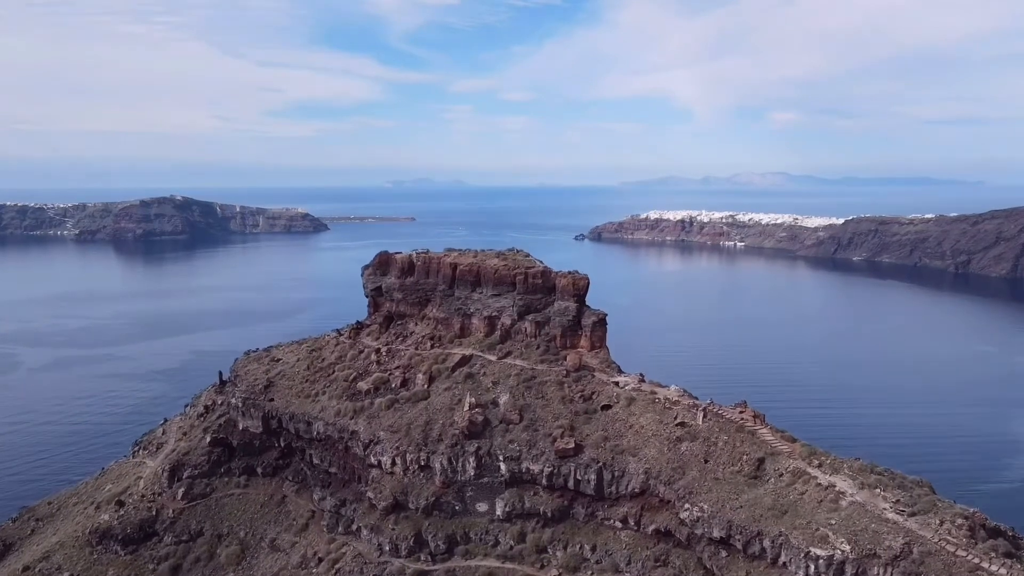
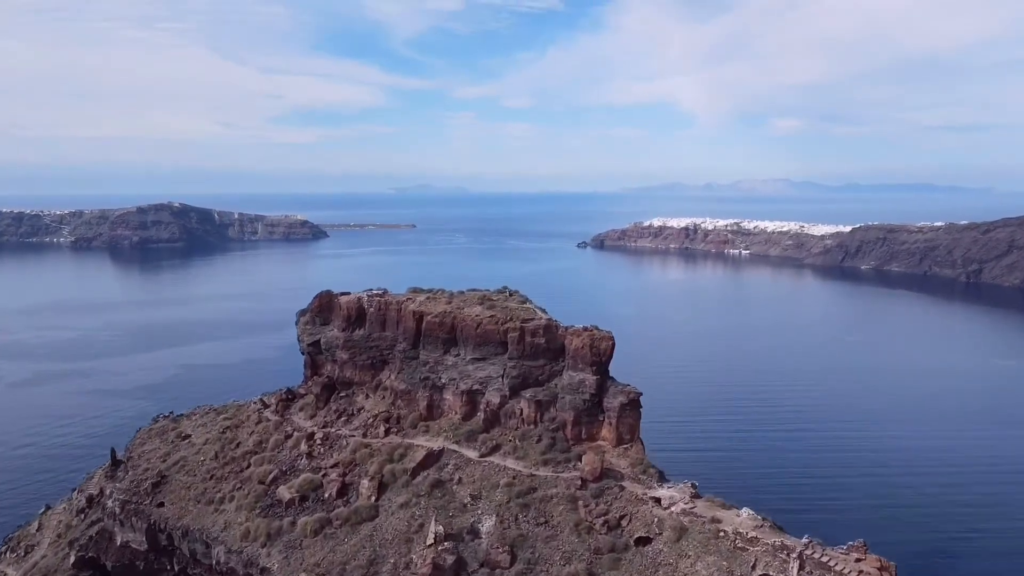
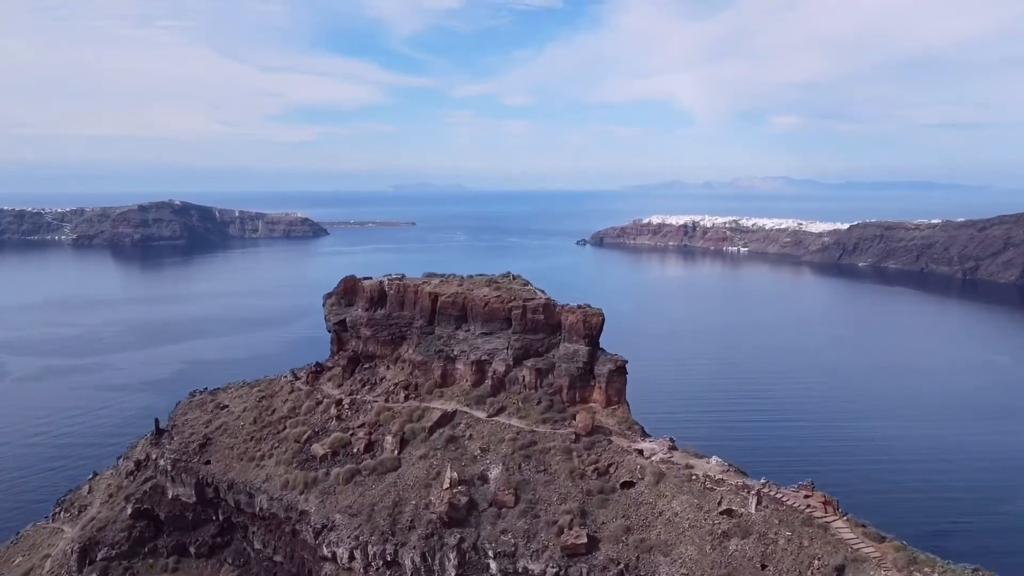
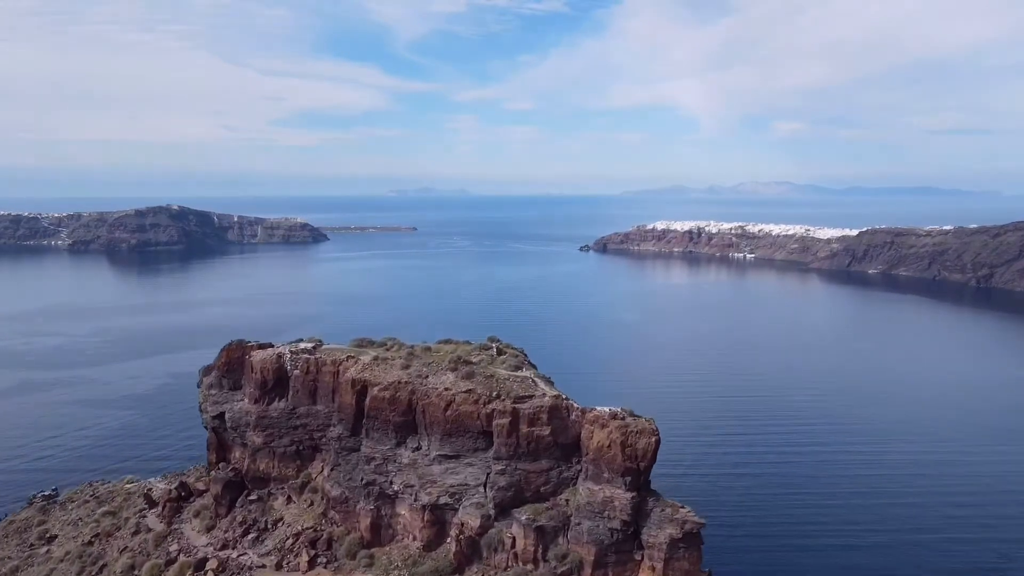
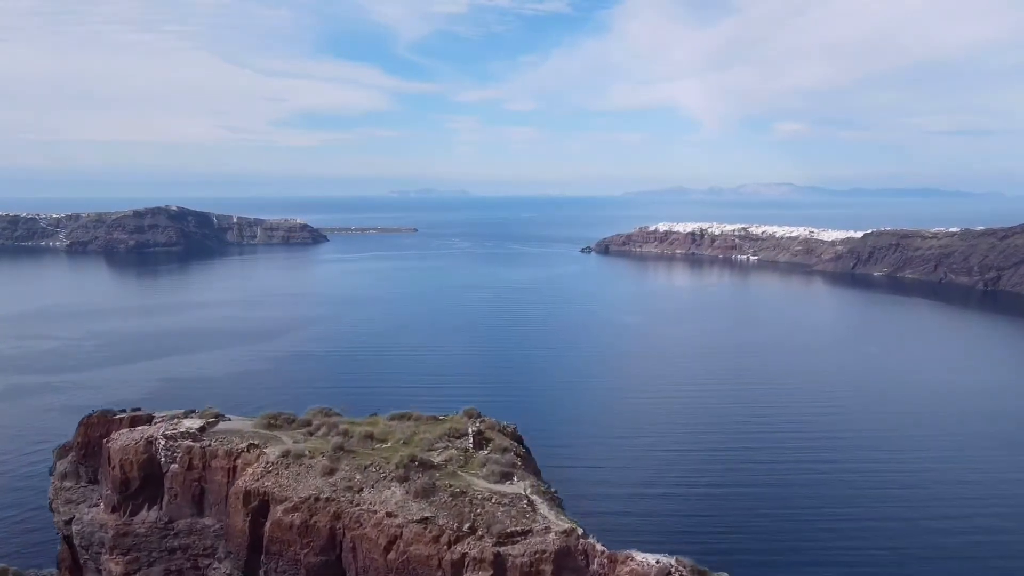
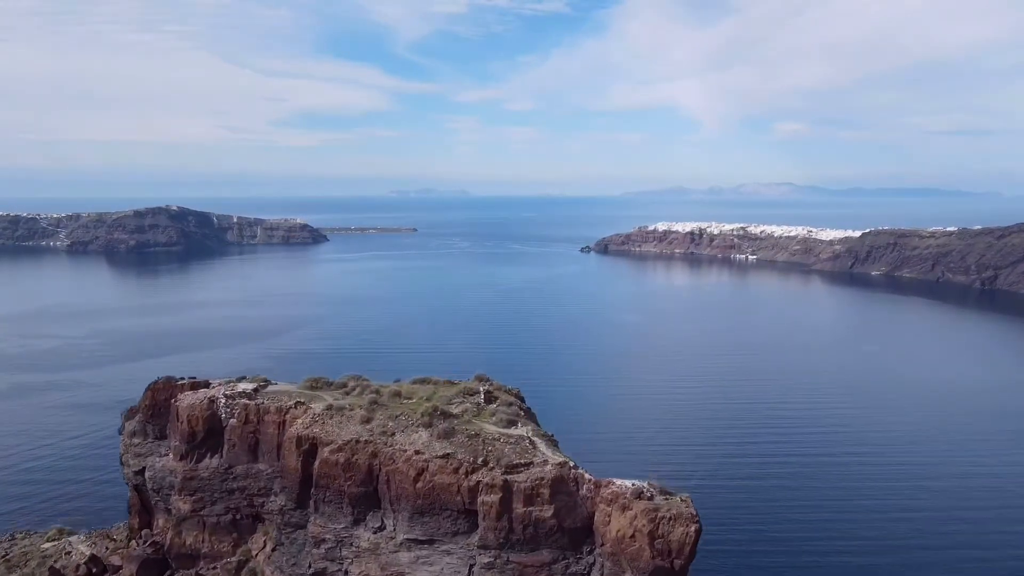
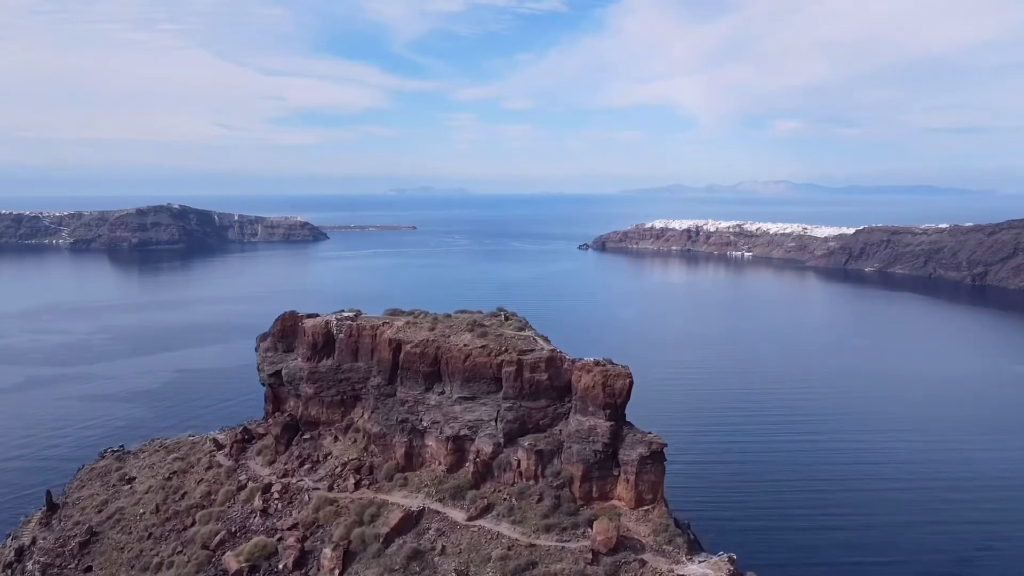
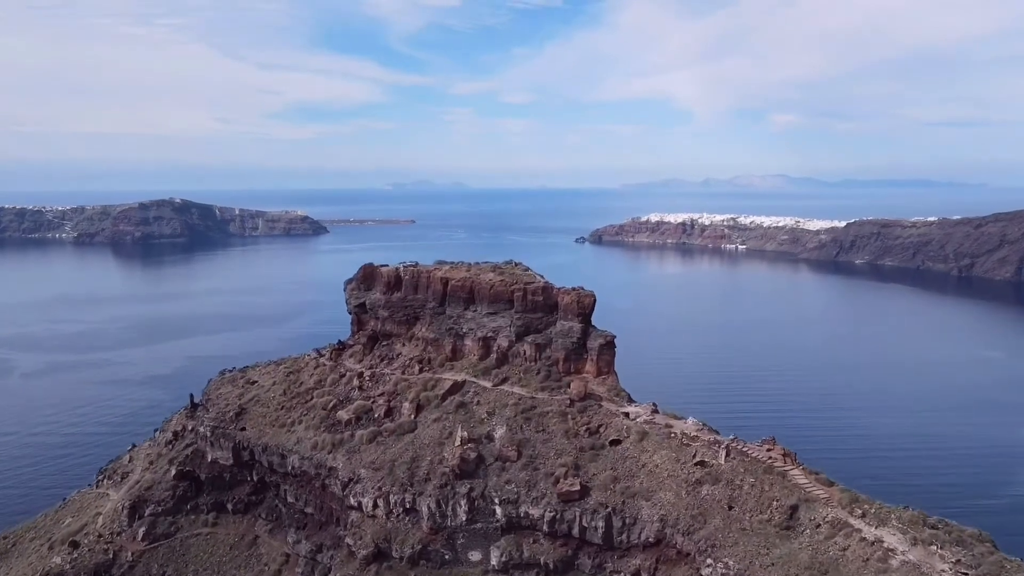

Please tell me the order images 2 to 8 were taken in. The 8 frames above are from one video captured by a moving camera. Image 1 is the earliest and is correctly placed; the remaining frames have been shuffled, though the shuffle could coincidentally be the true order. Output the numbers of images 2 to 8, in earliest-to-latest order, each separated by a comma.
8, 3, 2, 7, 4, 6, 5
